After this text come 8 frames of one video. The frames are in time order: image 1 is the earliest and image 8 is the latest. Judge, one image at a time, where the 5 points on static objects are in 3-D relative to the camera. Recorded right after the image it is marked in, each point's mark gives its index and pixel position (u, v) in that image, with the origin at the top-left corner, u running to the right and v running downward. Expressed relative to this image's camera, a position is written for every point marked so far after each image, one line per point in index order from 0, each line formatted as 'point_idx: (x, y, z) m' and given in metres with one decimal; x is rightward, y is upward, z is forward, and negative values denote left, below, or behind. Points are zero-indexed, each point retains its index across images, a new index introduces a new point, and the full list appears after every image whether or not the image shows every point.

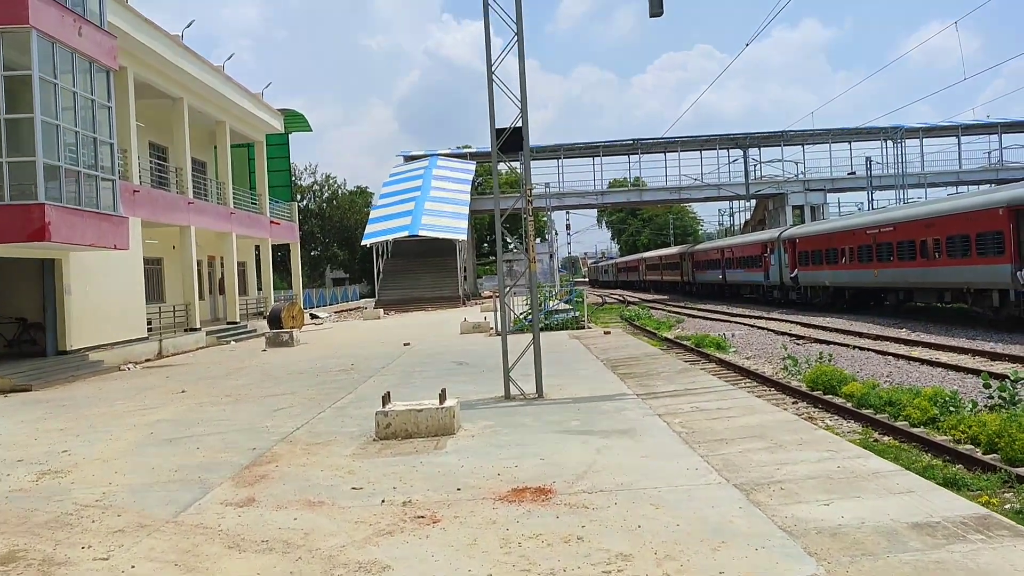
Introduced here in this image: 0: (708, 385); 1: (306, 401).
0: (+1.9, -0.9, +9.0) m
1: (-2.2, -1.2, +10.0) m
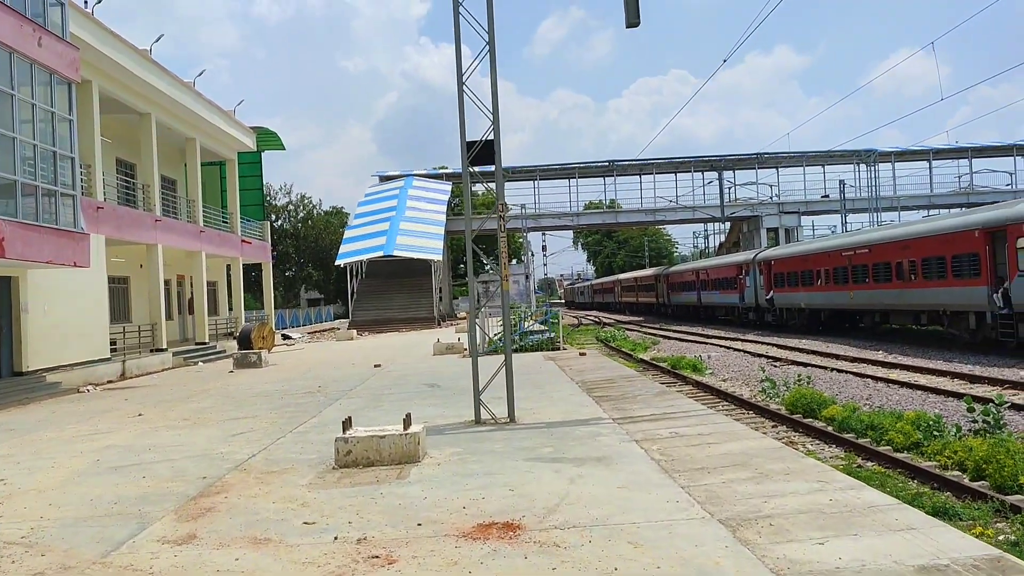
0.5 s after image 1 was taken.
0: (+1.6, -1.1, +8.6) m
1: (-2.5, -1.4, +9.5) m
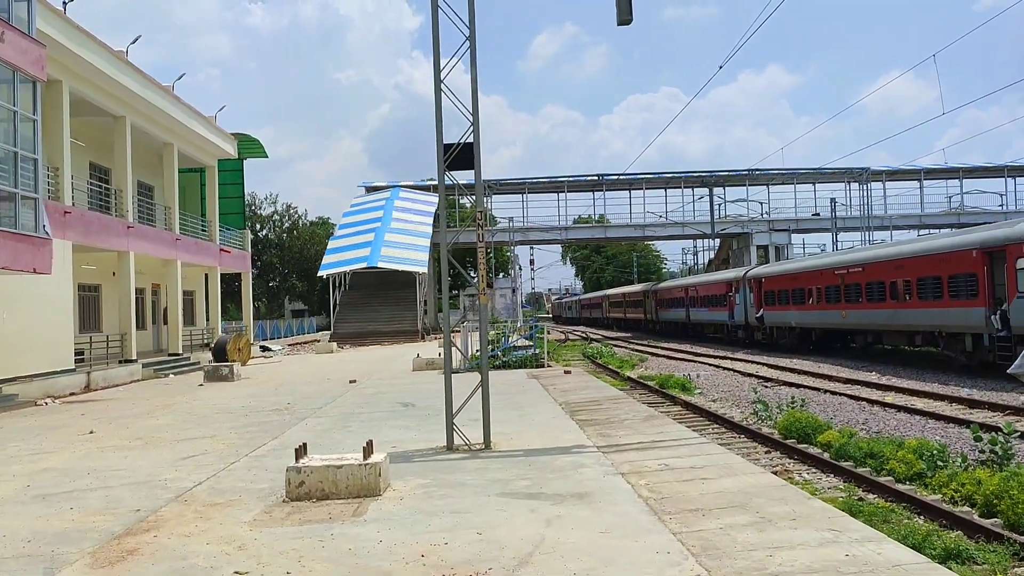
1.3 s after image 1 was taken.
0: (+1.4, -1.2, +8.0) m
1: (-2.7, -1.5, +8.8) m
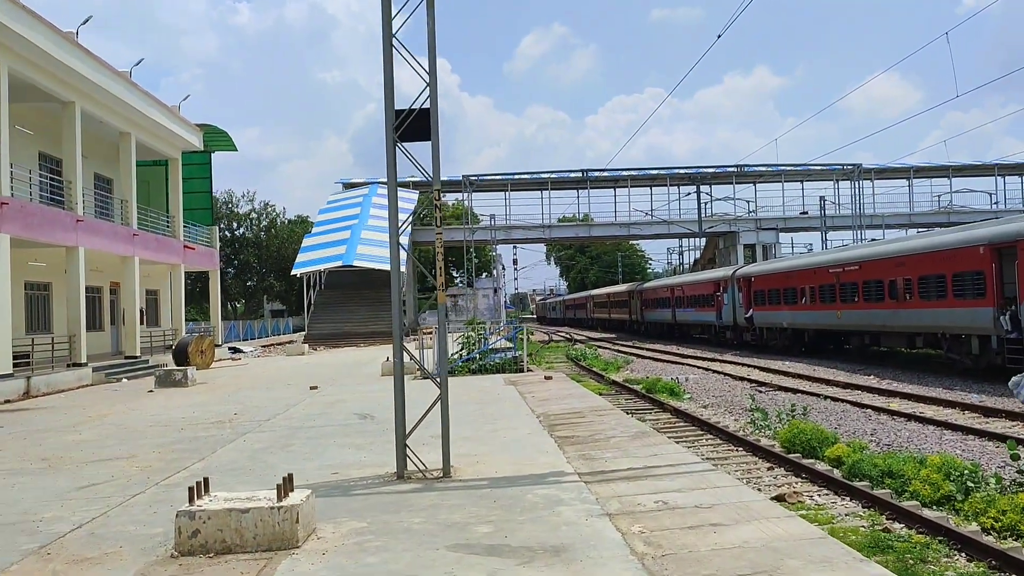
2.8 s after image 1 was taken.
0: (+1.1, -1.2, +6.7) m
1: (-2.9, -1.4, +7.4) m
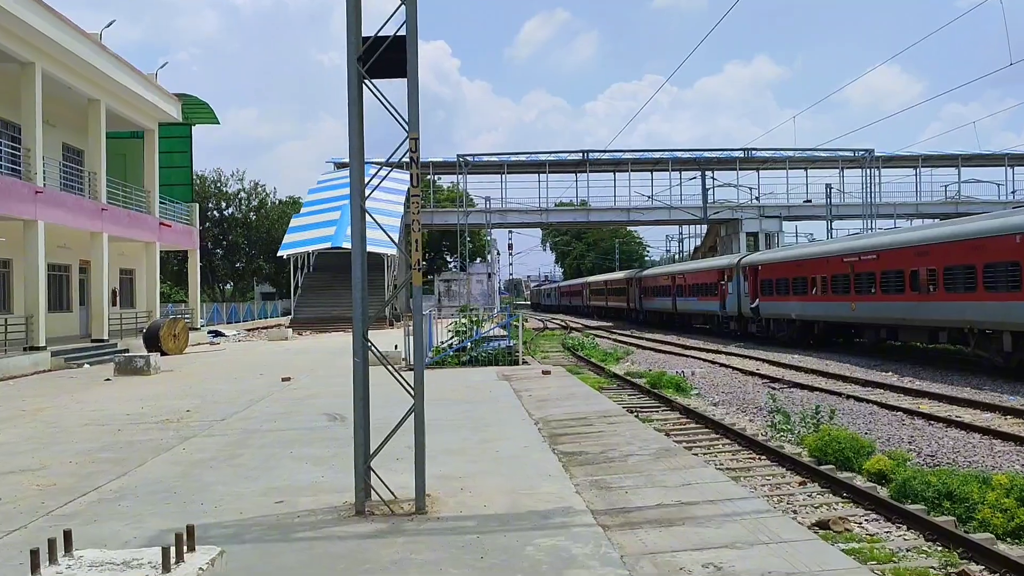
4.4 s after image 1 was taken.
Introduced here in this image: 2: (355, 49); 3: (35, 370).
0: (+1.1, -1.1, +5.2) m
1: (-3.0, -1.3, +5.9) m
2: (-0.9, +1.3, +5.3) m
3: (-8.9, -1.5, +17.6) m
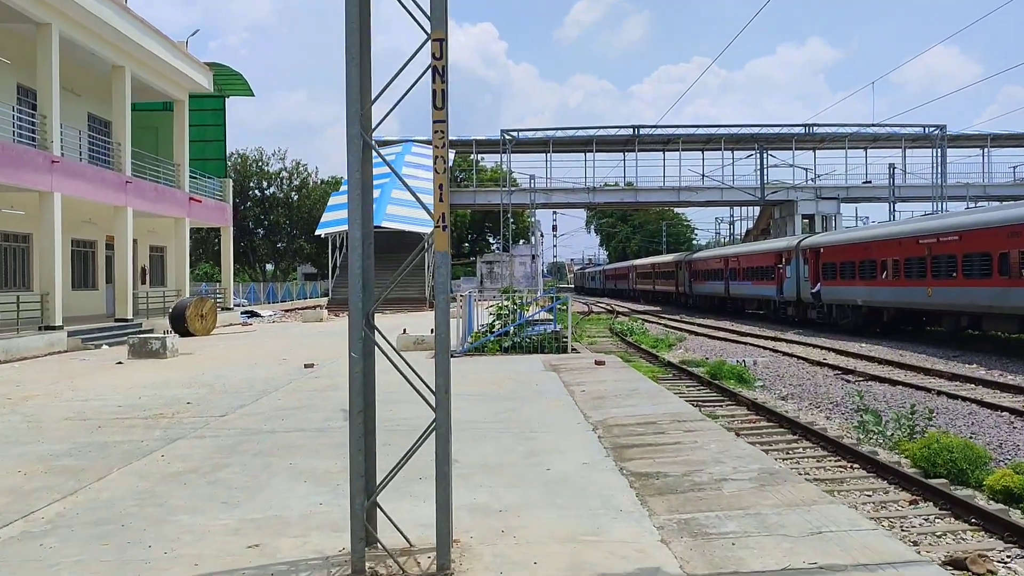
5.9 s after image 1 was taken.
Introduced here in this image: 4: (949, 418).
0: (+1.3, -1.0, +3.6) m
1: (-2.7, -1.1, +4.6) m
2: (-0.6, +1.5, +3.8) m
3: (-8.1, -1.1, +16.5) m
4: (+5.3, -1.6, +11.4) m
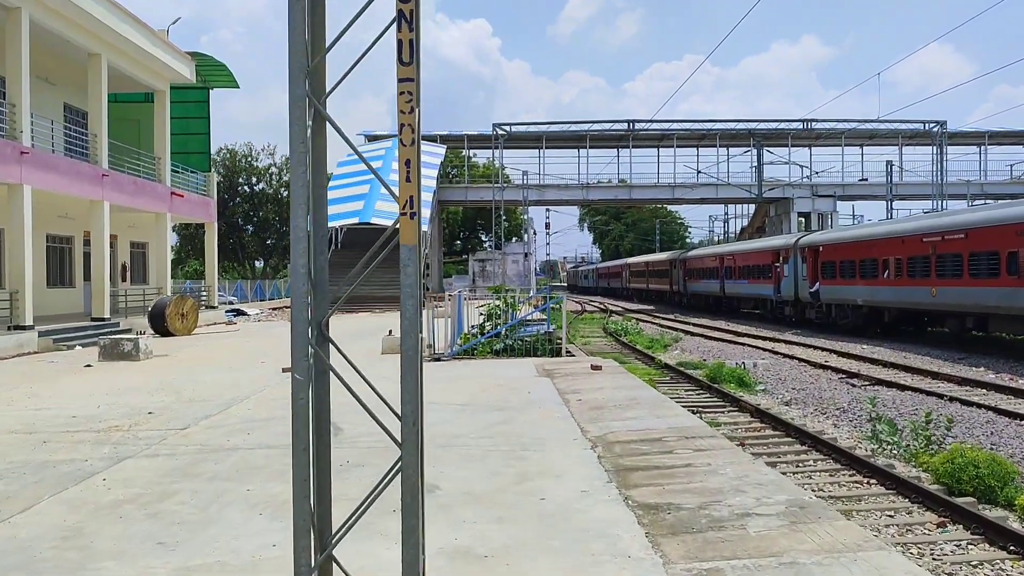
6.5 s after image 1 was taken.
0: (+1.3, -1.0, +2.9) m
1: (-2.8, -1.1, +3.8) m
2: (-0.6, +1.4, +3.0) m
3: (-8.2, -1.1, +15.7) m
4: (+5.2, -1.6, +10.8) m
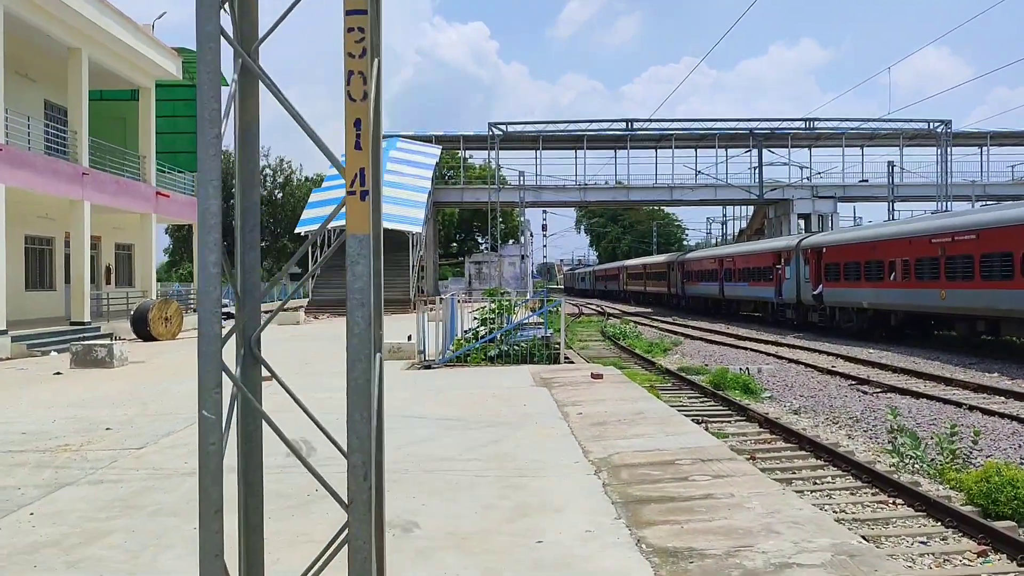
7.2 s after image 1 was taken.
0: (+1.3, -1.0, +2.2) m
1: (-2.8, -1.1, +3.1) m
2: (-0.7, +1.4, +2.3) m
3: (-8.3, -1.1, +15.0) m
4: (+5.1, -1.6, +10.1) m
